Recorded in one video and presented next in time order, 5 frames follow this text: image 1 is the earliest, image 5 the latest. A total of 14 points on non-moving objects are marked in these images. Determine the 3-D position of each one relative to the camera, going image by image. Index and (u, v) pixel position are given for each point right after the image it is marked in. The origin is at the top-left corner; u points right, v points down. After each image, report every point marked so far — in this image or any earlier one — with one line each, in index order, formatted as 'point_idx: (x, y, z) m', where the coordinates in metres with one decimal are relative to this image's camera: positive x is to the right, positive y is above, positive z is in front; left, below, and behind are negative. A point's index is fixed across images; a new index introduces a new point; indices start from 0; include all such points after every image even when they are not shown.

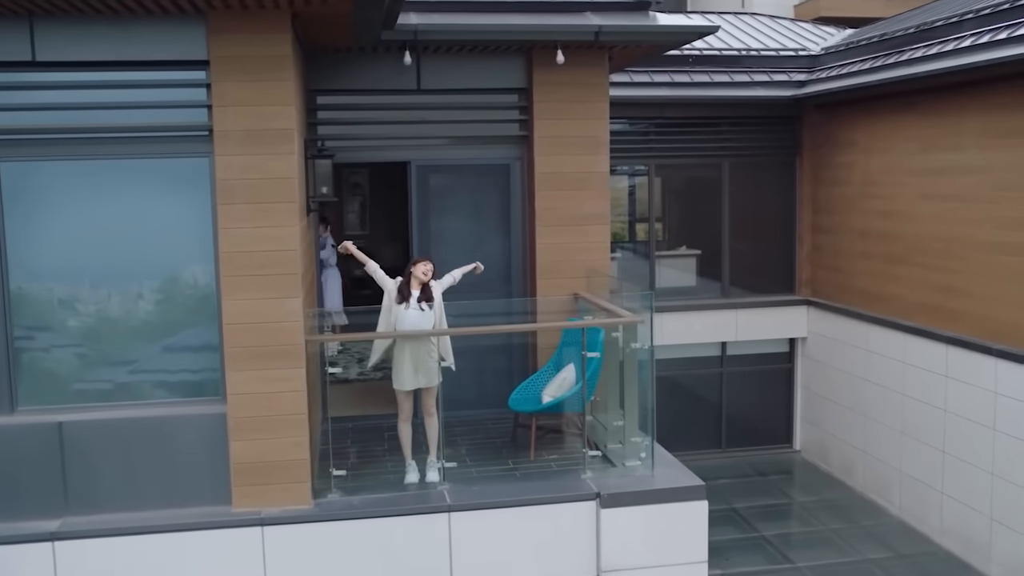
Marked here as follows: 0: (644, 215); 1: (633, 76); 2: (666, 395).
0: (+1.6, +0.9, +10.7) m
1: (+1.4, +2.3, +10.2) m
2: (+1.9, -1.2, +11.2) m
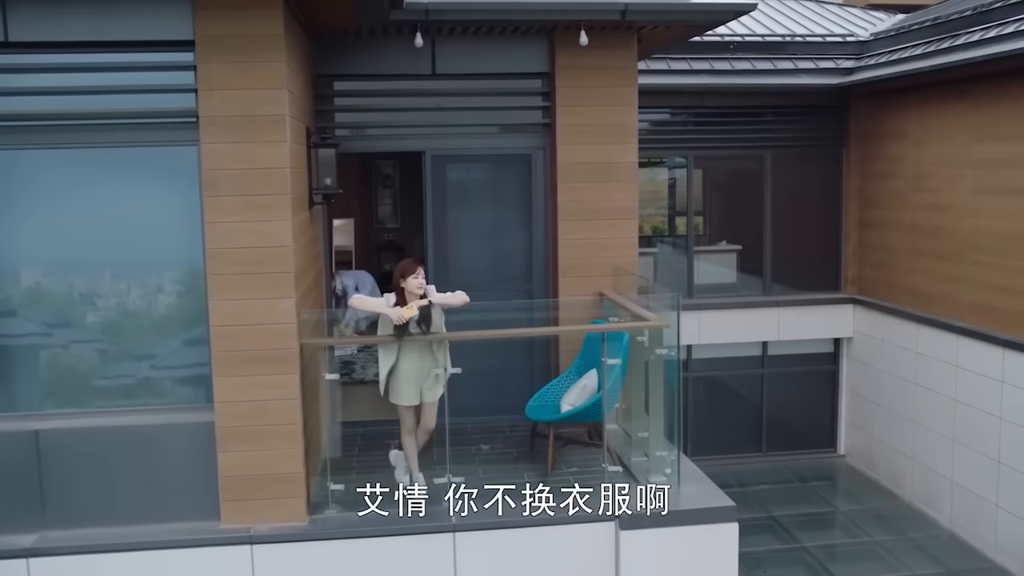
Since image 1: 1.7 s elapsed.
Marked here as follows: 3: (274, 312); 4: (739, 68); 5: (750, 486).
0: (+1.9, +0.9, +10.2) m
1: (+1.7, +2.3, +9.6) m
2: (+2.2, -1.2, +10.7) m
3: (-1.2, -0.1, +4.8) m
4: (+2.4, +2.3, +9.6) m
5: (+2.6, -2.1, +10.1) m
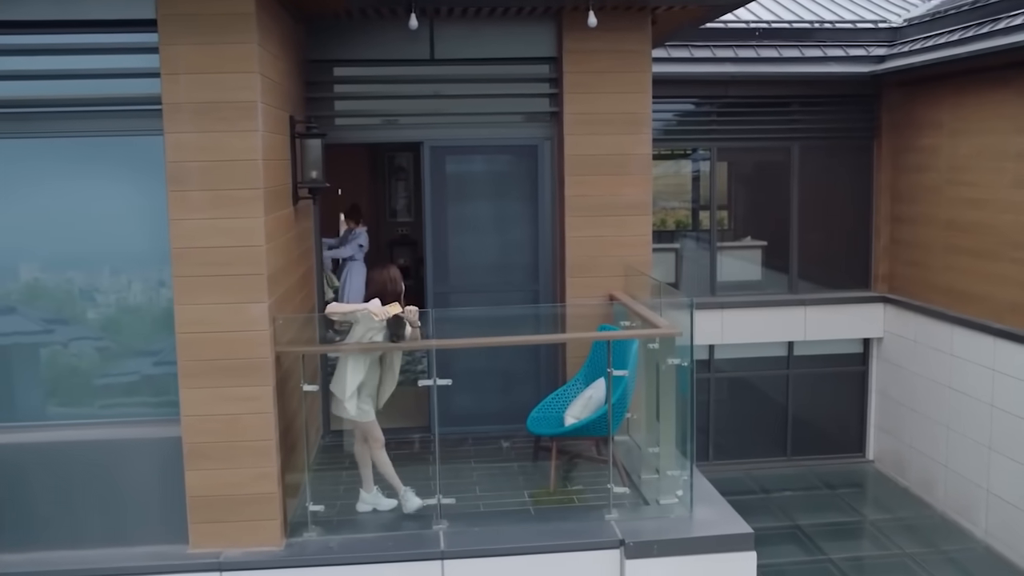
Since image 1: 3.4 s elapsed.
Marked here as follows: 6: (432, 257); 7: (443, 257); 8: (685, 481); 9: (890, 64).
0: (+2.0, +0.9, +9.7) m
1: (+1.8, +2.4, +9.1) m
2: (+2.4, -1.2, +10.2) m
3: (-1.3, -0.1, +4.4) m
4: (+2.5, +2.3, +9.1) m
5: (+2.7, -2.1, +9.6) m
6: (-0.6, +0.2, +6.5) m
7: (-0.5, +0.2, +6.5) m
8: (+0.9, -1.0, +4.9) m
9: (+3.7, +2.2, +9.0) m
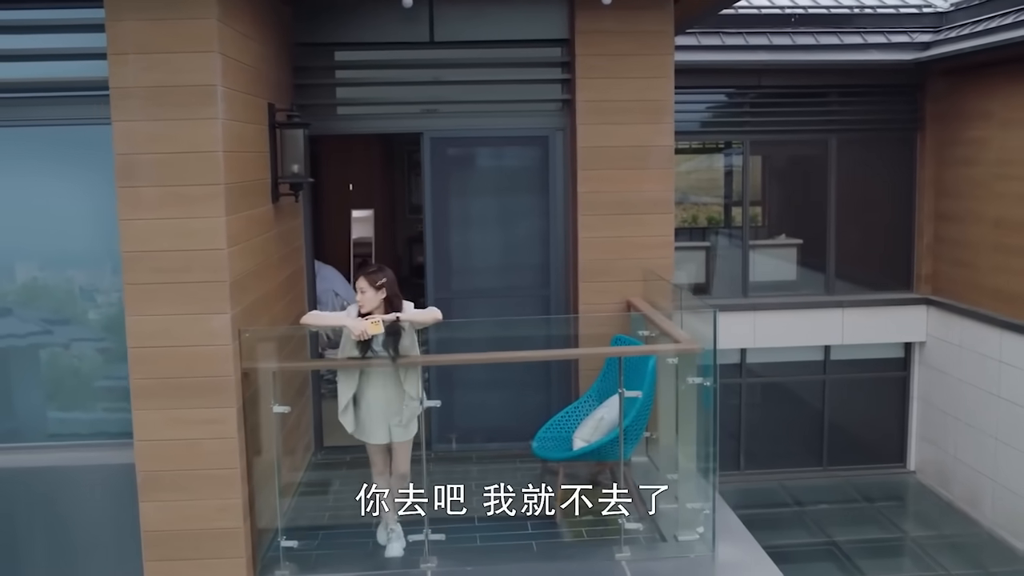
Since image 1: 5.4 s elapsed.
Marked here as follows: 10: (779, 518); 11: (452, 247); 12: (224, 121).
0: (+2.2, +0.9, +9.0) m
1: (+1.9, +2.3, +8.5) m
2: (+2.6, -1.2, +9.5) m
3: (-1.3, -0.2, +3.9) m
4: (+2.6, +2.3, +8.4) m
5: (+2.9, -2.2, +9.0) m
6: (-0.5, +0.2, +6.0) m
7: (-0.4, +0.2, +6.0) m
8: (+0.9, -1.1, +4.4) m
9: (+3.8, +2.2, +8.3) m
10: (+2.5, -2.2, +8.7) m
11: (-0.4, +0.3, +6.0) m
12: (-1.2, +0.7, +3.8) m
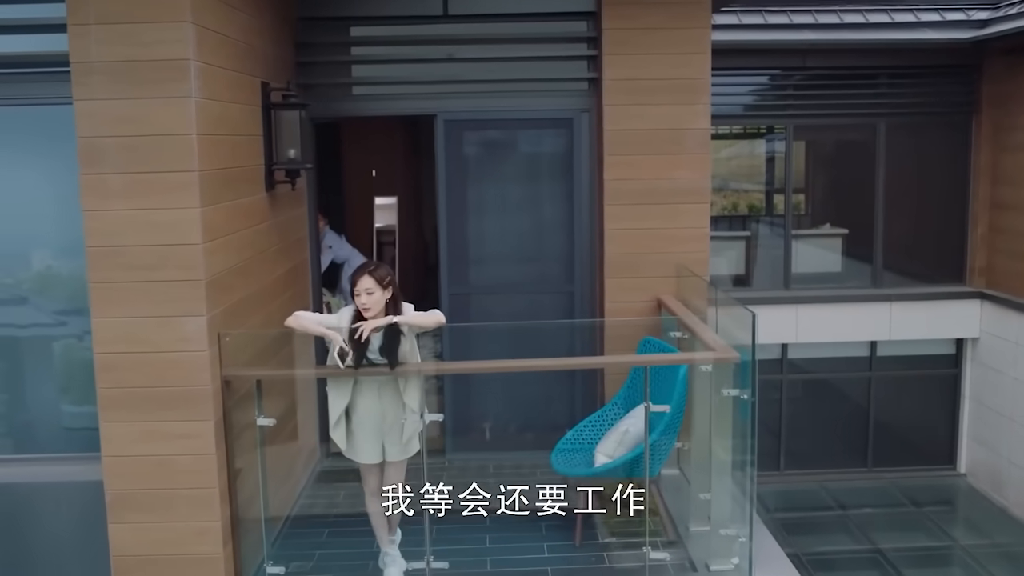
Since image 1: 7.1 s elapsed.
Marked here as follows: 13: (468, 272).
0: (+2.5, +0.9, +8.5) m
1: (+2.2, +2.4, +7.9) m
2: (+2.8, -1.1, +9.0) m
3: (-1.3, -0.2, +3.5) m
4: (+2.9, +2.3, +7.8) m
5: (+3.1, -2.1, +8.4) m
6: (-0.4, +0.2, +5.6) m
7: (-0.3, +0.2, +5.6) m
8: (+1.0, -1.1, +3.9) m
9: (+4.1, +2.2, +7.6) m
10: (+2.7, -2.1, +8.1) m
11: (-0.3, +0.3, +5.6) m
12: (-1.2, +0.7, +3.4) m
13: (-0.3, +0.1, +5.6) m
